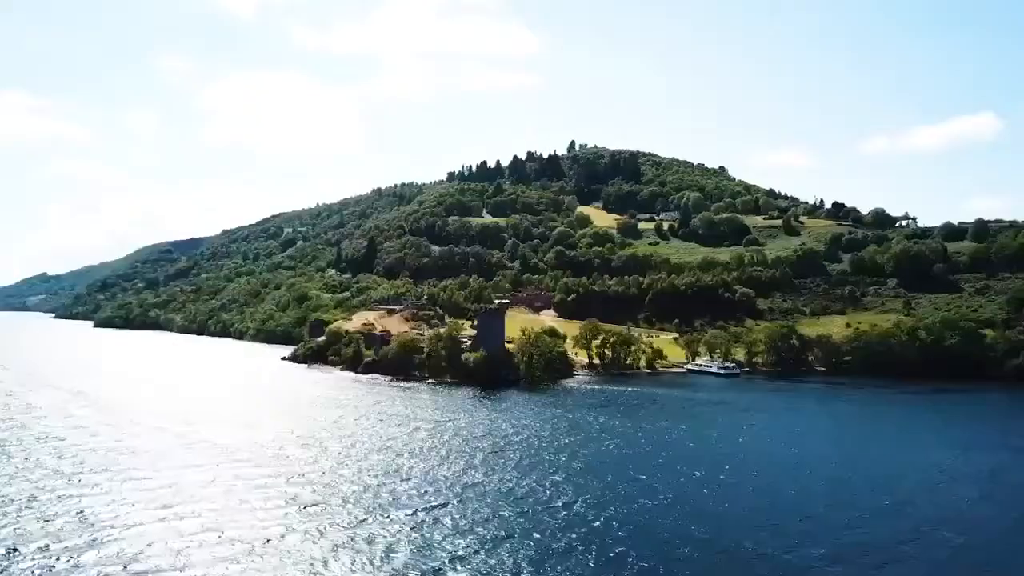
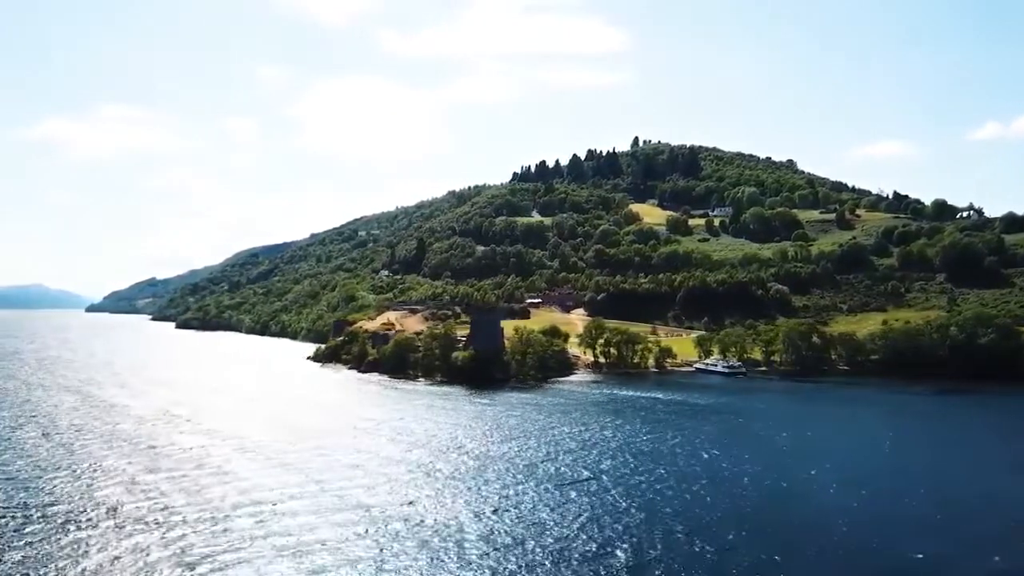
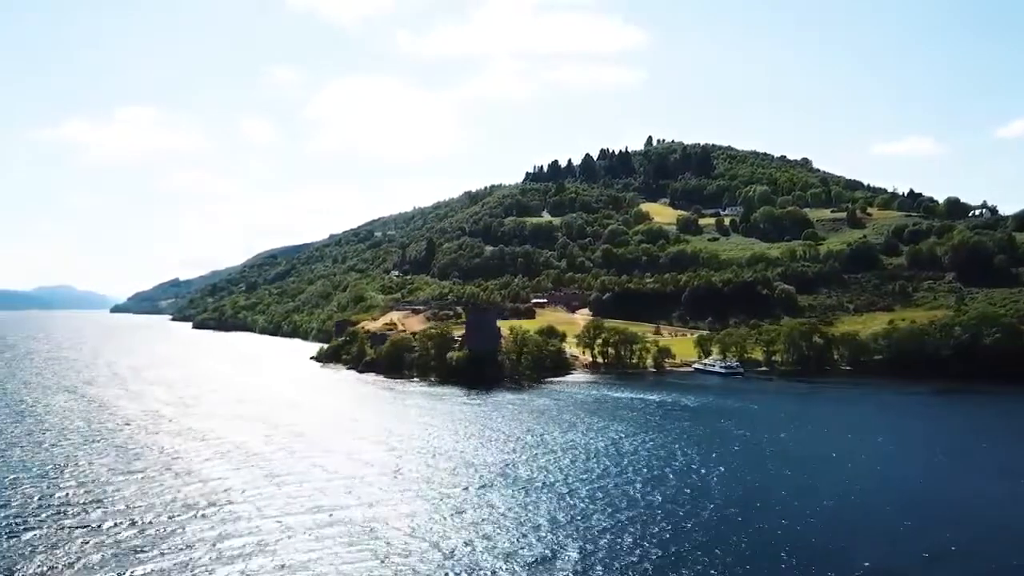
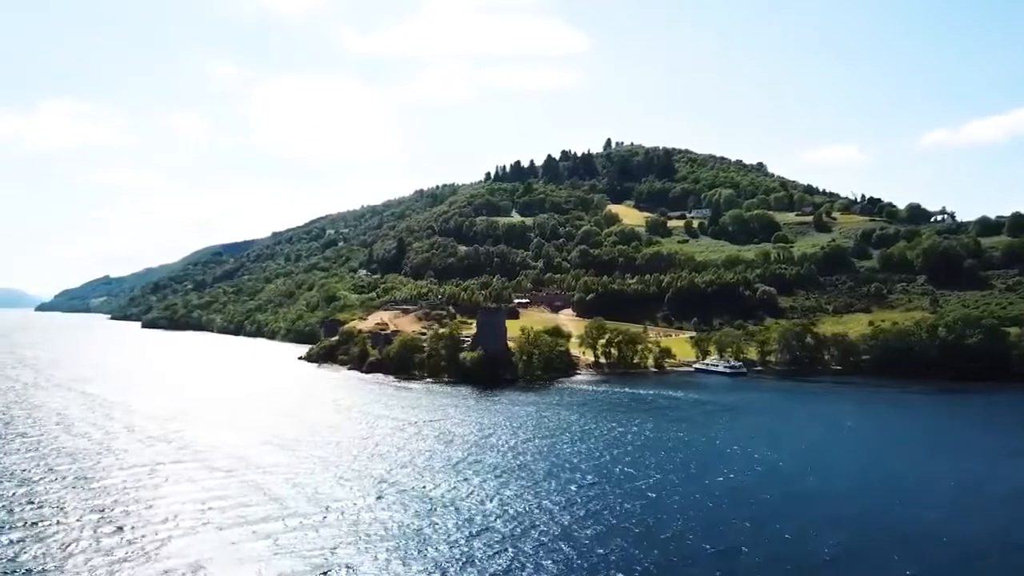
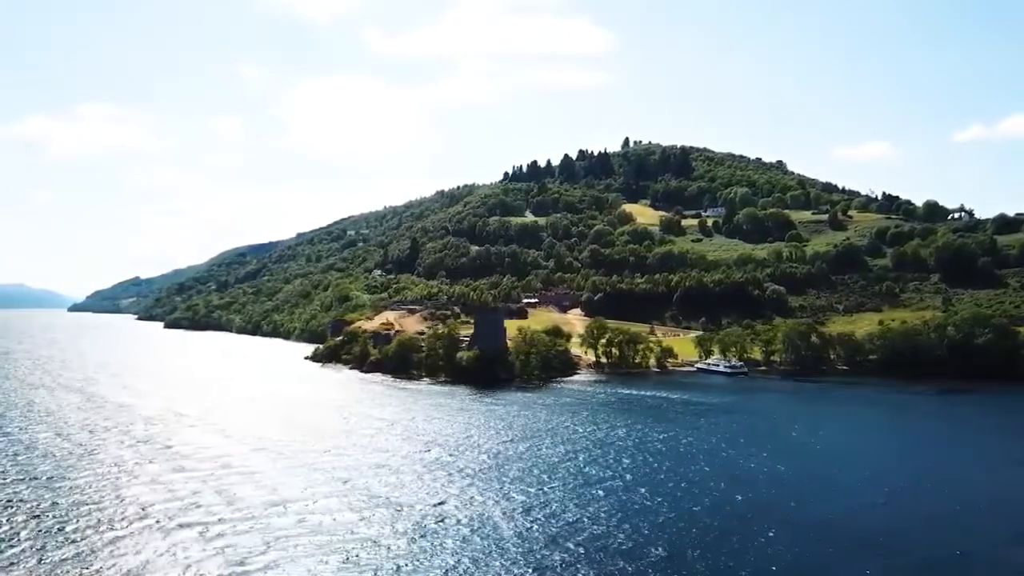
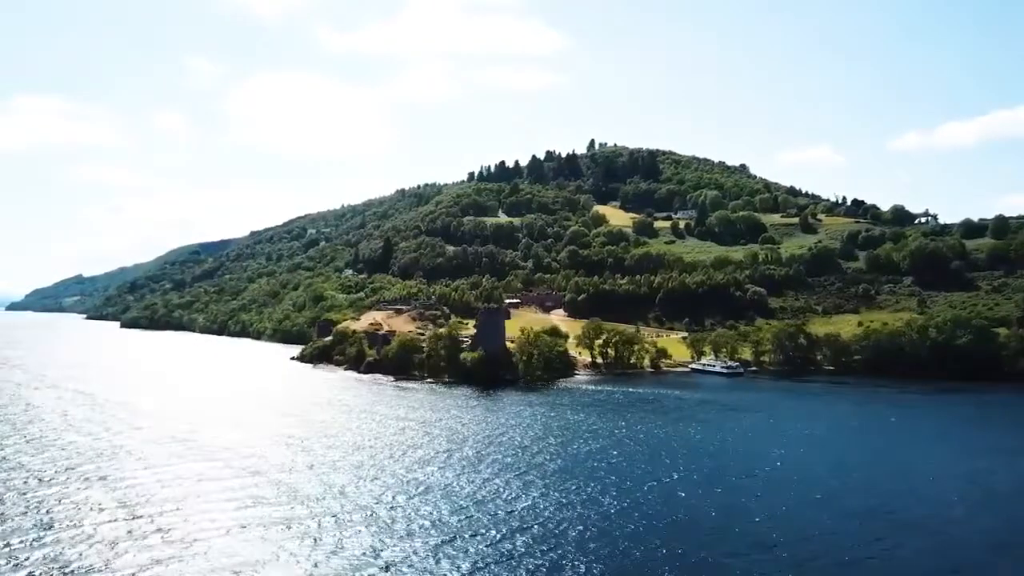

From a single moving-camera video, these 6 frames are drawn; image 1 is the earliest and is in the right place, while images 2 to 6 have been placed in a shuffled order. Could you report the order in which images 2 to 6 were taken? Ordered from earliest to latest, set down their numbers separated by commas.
6, 4, 5, 2, 3
